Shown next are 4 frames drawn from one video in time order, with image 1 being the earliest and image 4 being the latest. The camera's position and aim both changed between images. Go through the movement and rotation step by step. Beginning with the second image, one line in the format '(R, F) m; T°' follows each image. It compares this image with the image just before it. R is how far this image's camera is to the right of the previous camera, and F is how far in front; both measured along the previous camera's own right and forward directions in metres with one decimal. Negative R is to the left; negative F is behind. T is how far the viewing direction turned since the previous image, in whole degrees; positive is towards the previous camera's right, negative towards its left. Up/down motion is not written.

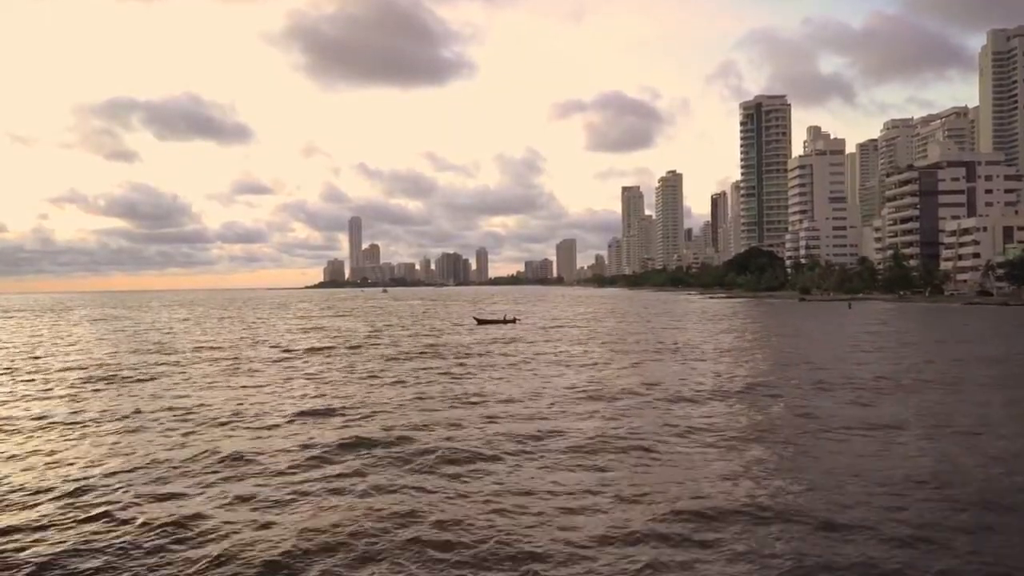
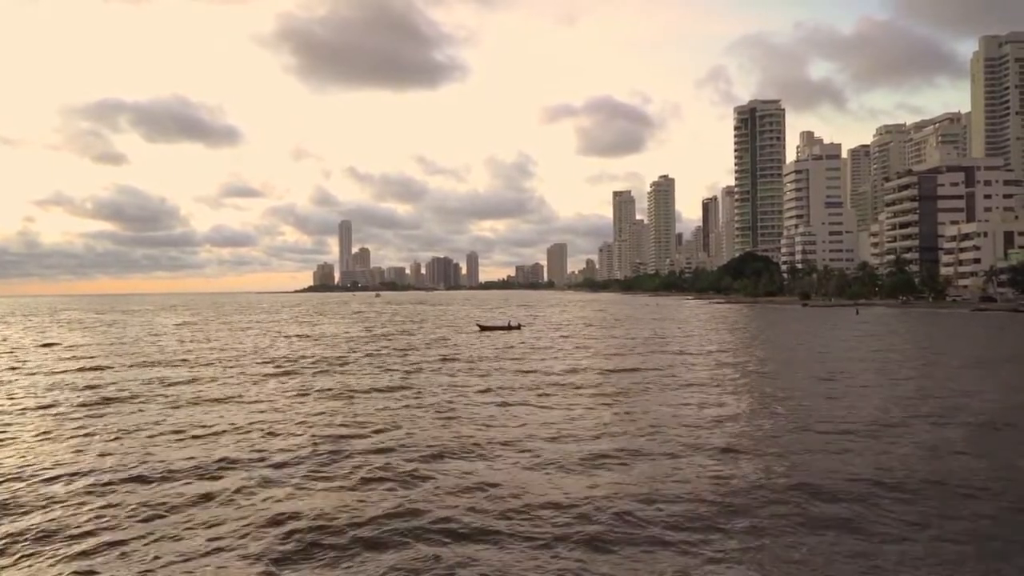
(-1.2, +1.8) m; +1°
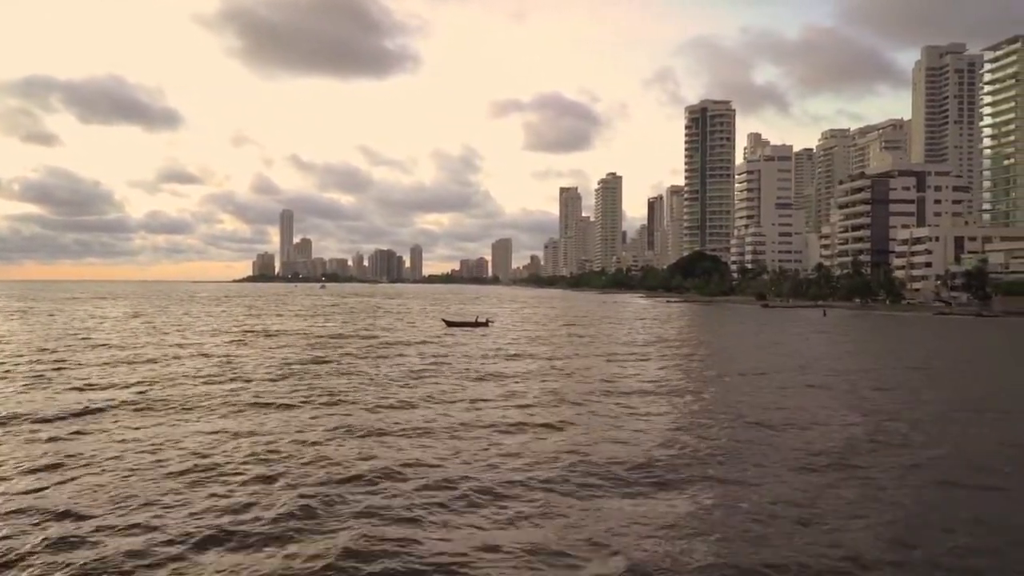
(-2.1, +3.1) m; +4°
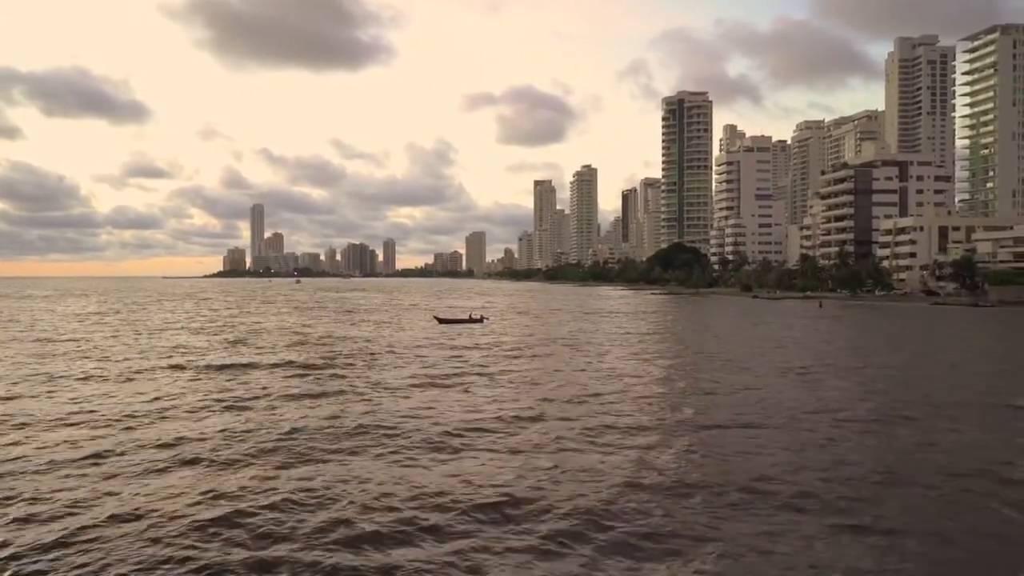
(-1.7, +2.1) m; +2°
